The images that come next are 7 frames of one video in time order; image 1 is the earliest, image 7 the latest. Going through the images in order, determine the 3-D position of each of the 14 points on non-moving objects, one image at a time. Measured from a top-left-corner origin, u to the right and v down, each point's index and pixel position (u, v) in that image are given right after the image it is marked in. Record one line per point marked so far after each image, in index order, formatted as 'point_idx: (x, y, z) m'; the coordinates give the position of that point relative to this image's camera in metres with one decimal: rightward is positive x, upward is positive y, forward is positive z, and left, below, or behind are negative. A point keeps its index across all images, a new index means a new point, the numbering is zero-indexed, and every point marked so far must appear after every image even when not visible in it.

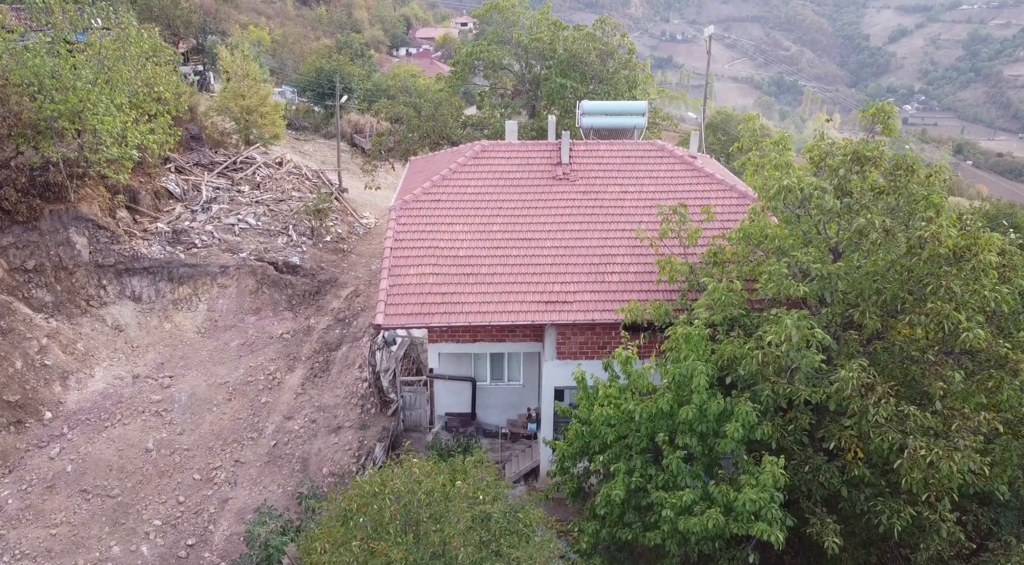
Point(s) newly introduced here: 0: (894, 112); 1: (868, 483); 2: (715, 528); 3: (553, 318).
0: (+5.5, +2.5, +12.9) m
1: (+4.6, -2.7, +12.1) m
2: (+2.5, -3.0, +11.1) m
3: (+0.7, -0.6, +15.6) m
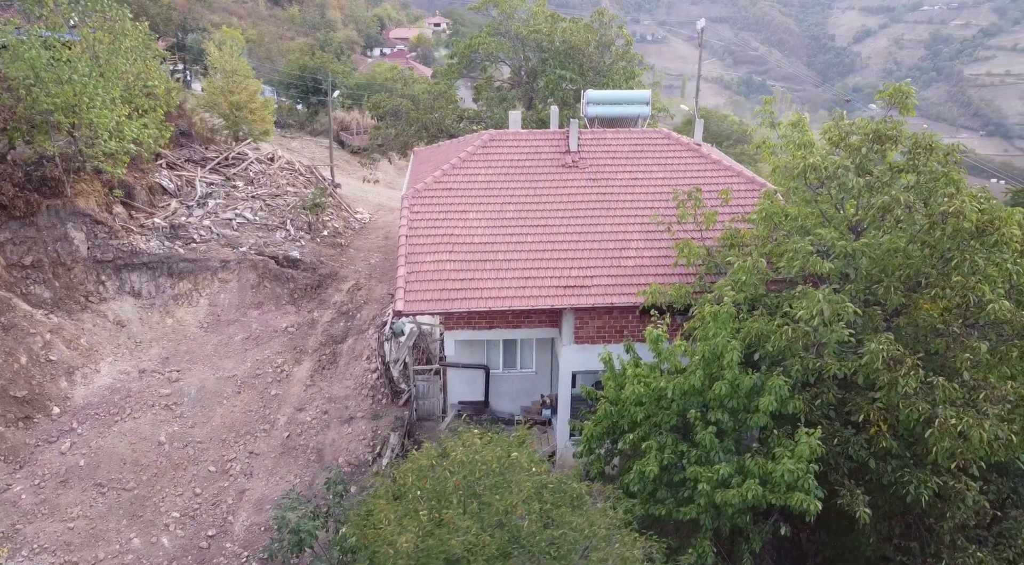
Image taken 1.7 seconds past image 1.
0: (+5.9, +2.8, +13.2) m
1: (+5.1, -2.4, +12.3) m
2: (+3.1, -2.7, +11.3) m
3: (+1.0, -0.3, +15.7) m
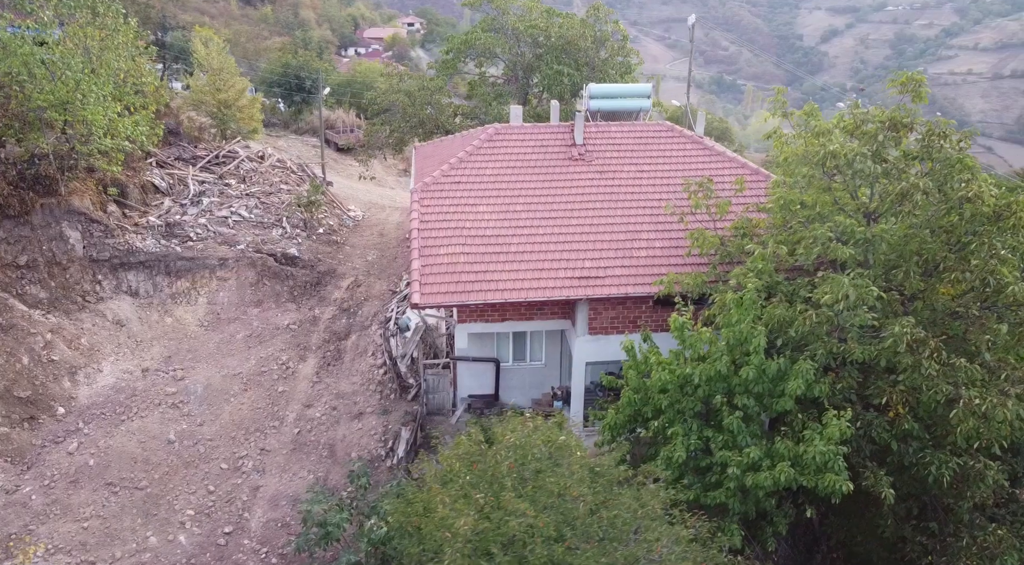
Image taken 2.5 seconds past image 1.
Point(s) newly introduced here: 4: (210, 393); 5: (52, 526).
0: (+6.2, +3.0, +13.5) m
1: (+5.6, -2.1, +12.5) m
2: (+3.5, -2.5, +11.5) m
3: (+1.3, -0.2, +15.8) m
4: (-6.3, -2.3, +18.8) m
5: (-7.7, -4.1, +15.2) m
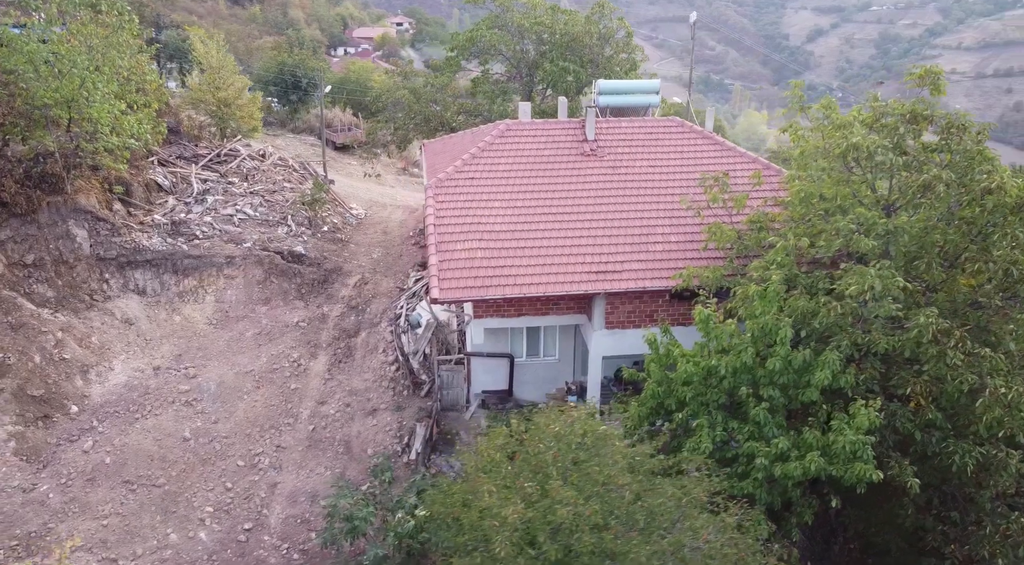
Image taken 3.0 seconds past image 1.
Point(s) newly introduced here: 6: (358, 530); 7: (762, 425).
0: (+6.6, +3.2, +13.6) m
1: (+5.9, -2.0, +12.7) m
2: (+3.9, -2.4, +11.6) m
3: (+1.6, -0.1, +15.9) m
4: (-6.0, -2.2, +18.7) m
5: (-7.4, -4.0, +15.1) m
6: (-2.2, -3.6, +13.1) m
7: (+3.4, -1.9, +12.4) m
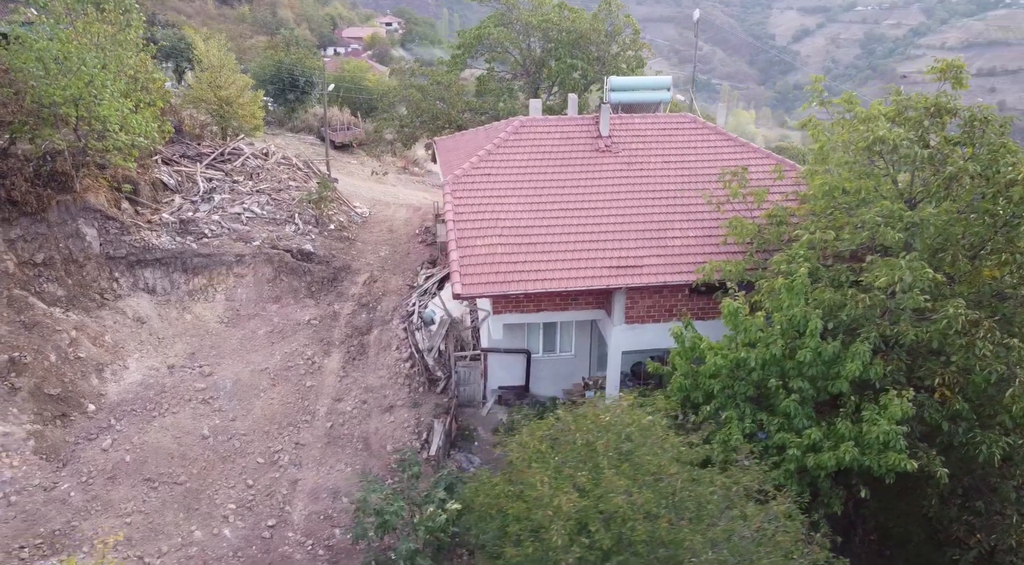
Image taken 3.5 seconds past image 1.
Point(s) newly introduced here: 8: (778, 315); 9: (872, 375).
0: (+7.0, +3.3, +13.8) m
1: (+6.4, -1.9, +12.9) m
2: (+4.4, -2.3, +11.7) m
3: (+2.0, 0.0, +16.0) m
4: (-5.6, -2.2, +18.7) m
5: (-6.9, -4.0, +15.1) m
6: (-1.8, -3.5, +13.2) m
7: (+3.9, -1.9, +12.6) m
8: (+3.8, -0.5, +12.8) m
9: (+4.9, -1.3, +12.3) m
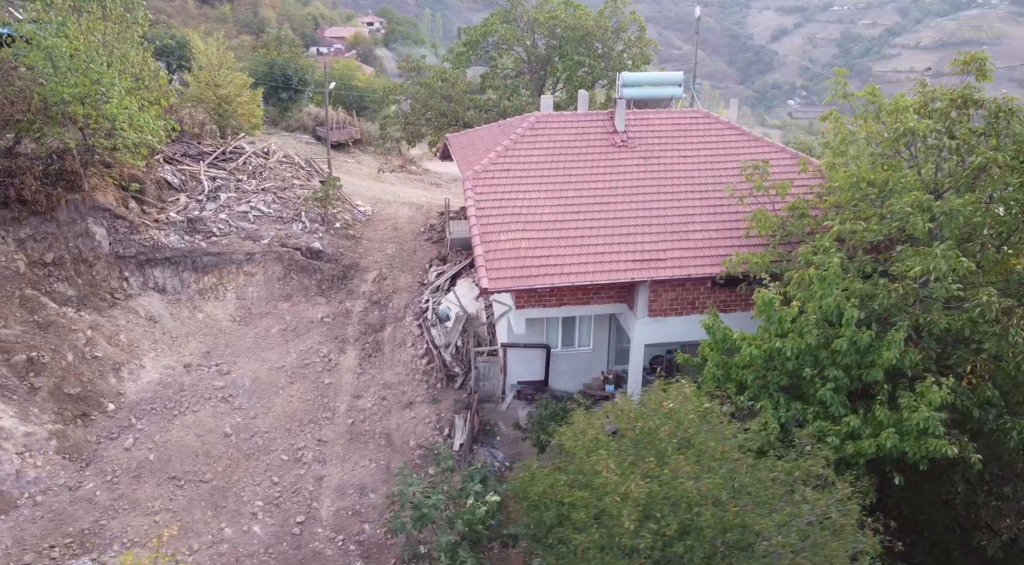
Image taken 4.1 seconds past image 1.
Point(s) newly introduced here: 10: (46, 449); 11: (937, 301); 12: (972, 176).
0: (+7.4, +3.4, +14.1) m
1: (+6.9, -1.8, +13.1) m
2: (+5.0, -2.2, +11.9) m
3: (+2.5, +0.1, +16.1) m
4: (-5.2, -2.1, +18.6) m
5: (-6.4, -3.9, +15.0) m
6: (-1.2, -3.4, +13.2) m
7: (+4.4, -1.7, +12.7) m
8: (+4.3, -0.3, +13.0) m
9: (+5.5, -1.1, +12.5) m
10: (-8.2, -2.9, +16.0) m
11: (+6.1, -0.3, +12.9) m
12: (+6.8, +1.5, +13.4) m
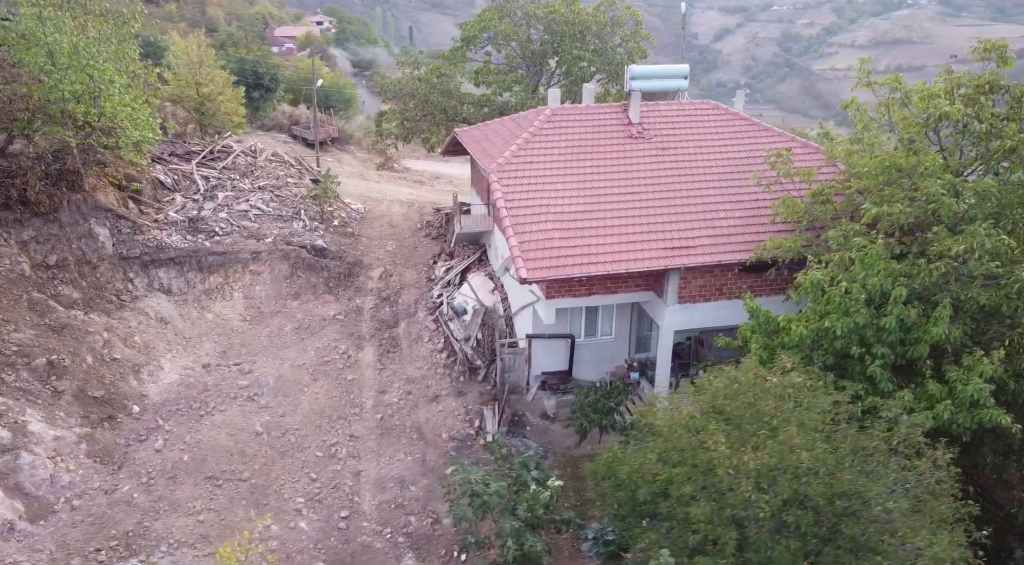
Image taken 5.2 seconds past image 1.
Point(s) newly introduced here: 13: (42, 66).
0: (+8.1, +3.8, +14.7) m
1: (+7.8, -1.4, +13.7) m
2: (+5.9, -1.9, +12.4) m
3: (+3.1, +0.4, +16.4) m
4: (-4.7, -2.1, +18.5) m
5: (-5.6, -3.9, +14.7) m
6: (-0.3, -3.3, +13.3) m
7: (+5.3, -1.4, +13.2) m
8: (+5.1, 0.0, +13.4) m
9: (+6.3, -0.8, +13.1) m
10: (-7.5, -2.9, +15.6) m
11: (+6.9, +0.1, +13.4) m
12: (+7.6, +1.9, +14.0) m
13: (-10.3, +4.7, +19.9) m
